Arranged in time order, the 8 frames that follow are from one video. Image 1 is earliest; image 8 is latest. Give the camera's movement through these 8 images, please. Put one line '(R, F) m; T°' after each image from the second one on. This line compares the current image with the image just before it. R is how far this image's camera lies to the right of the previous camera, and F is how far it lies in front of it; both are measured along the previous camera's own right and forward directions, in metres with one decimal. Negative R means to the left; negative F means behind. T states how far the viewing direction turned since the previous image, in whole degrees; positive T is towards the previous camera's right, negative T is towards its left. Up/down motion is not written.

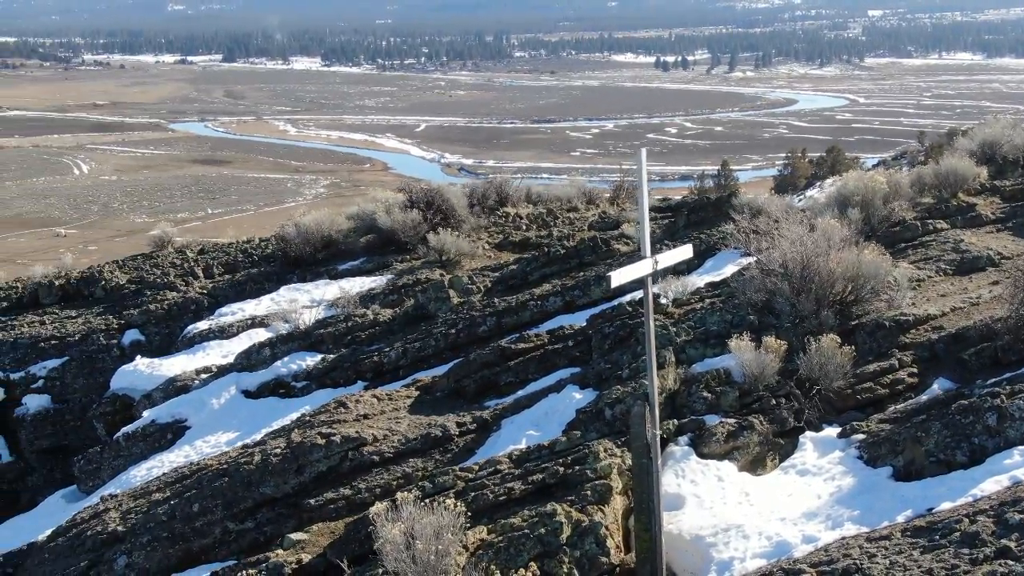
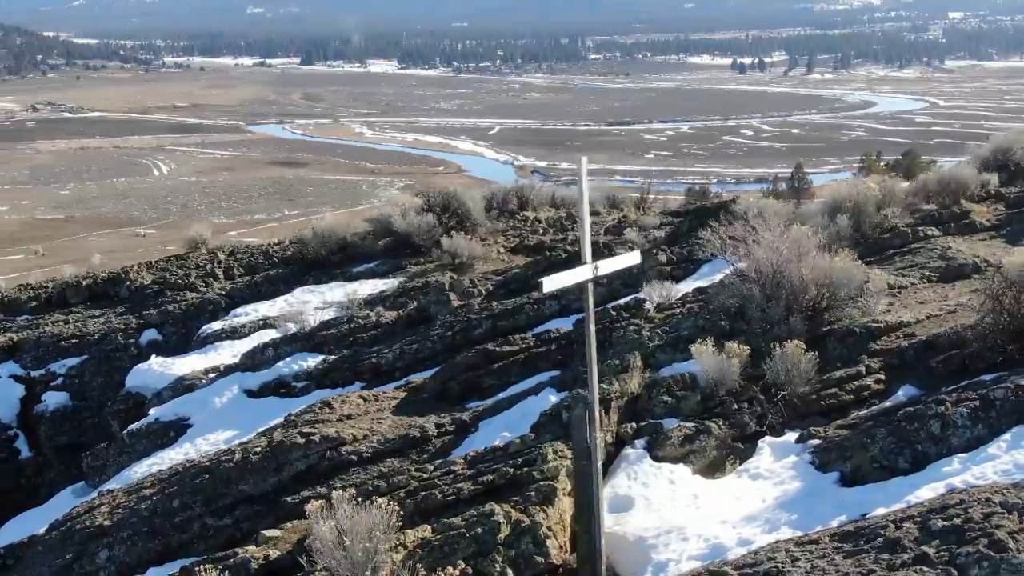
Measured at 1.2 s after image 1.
(+0.6, -0.1) m; -3°
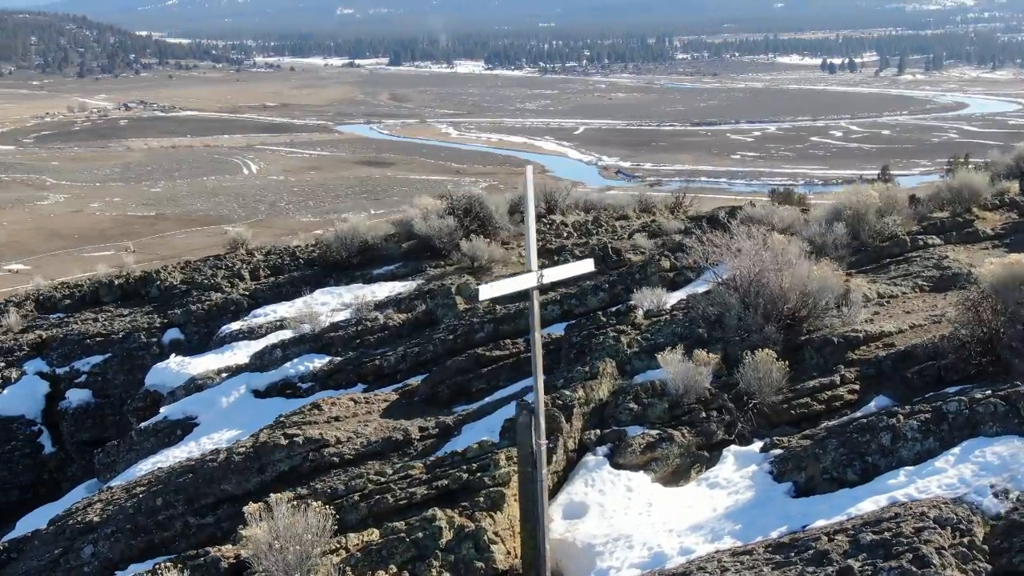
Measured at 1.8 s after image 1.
(+0.6, 0.0) m; -3°
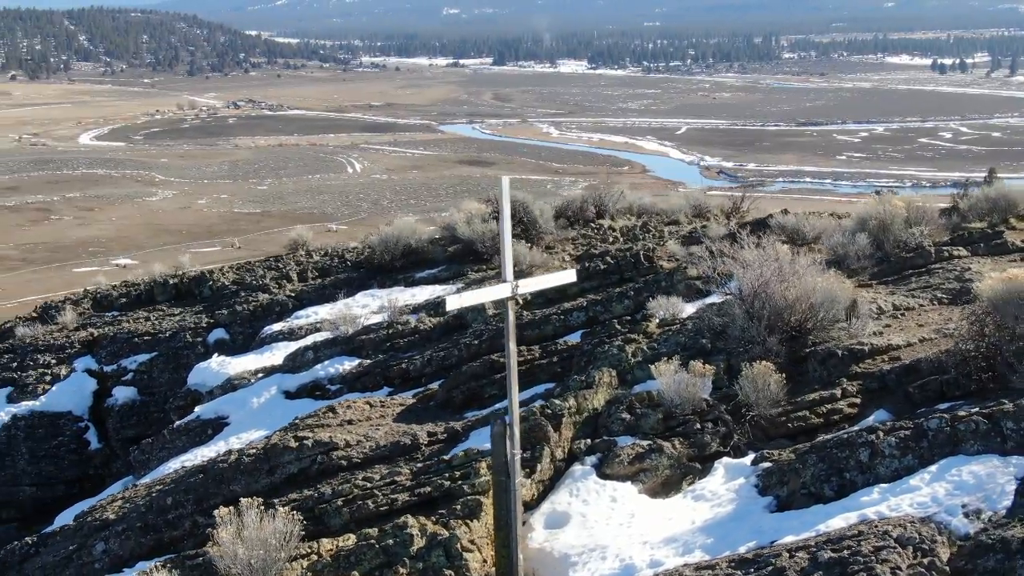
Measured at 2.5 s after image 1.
(+0.5, 0.0) m; -4°
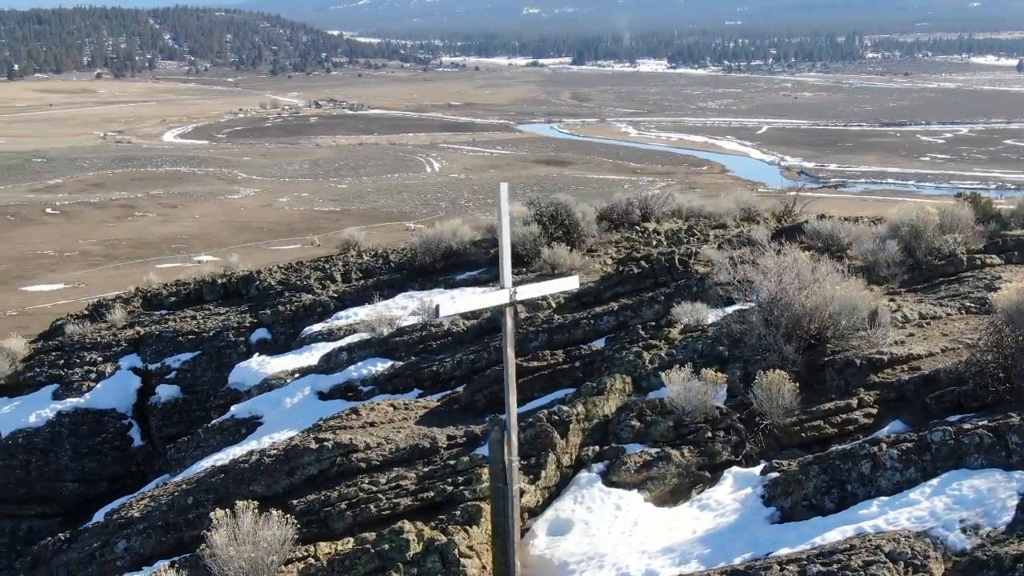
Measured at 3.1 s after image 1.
(+0.3, 0.0) m; -3°
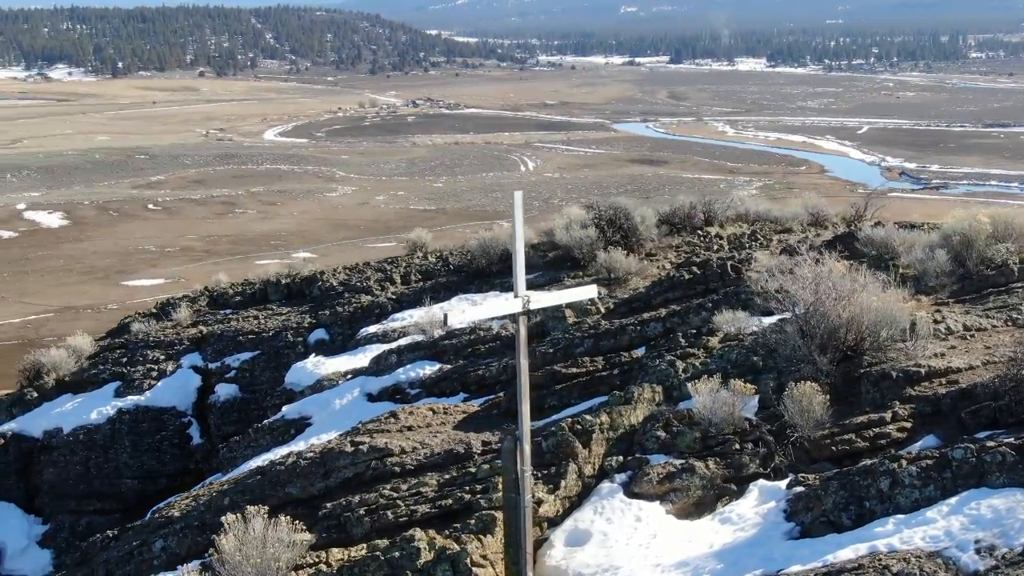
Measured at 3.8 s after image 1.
(+0.3, 0.0) m; -3°
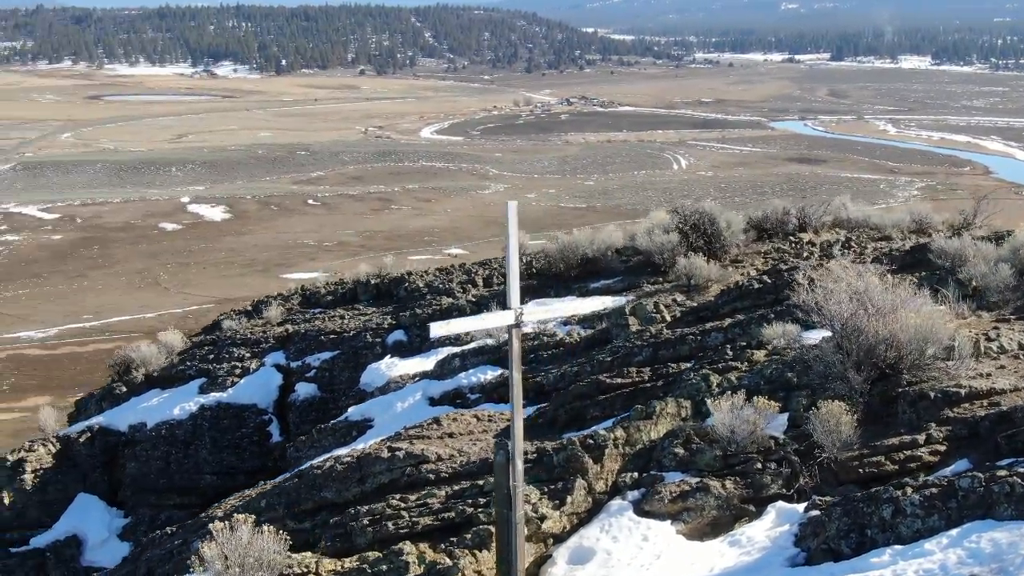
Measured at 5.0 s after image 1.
(+0.7, +0.2) m; -6°
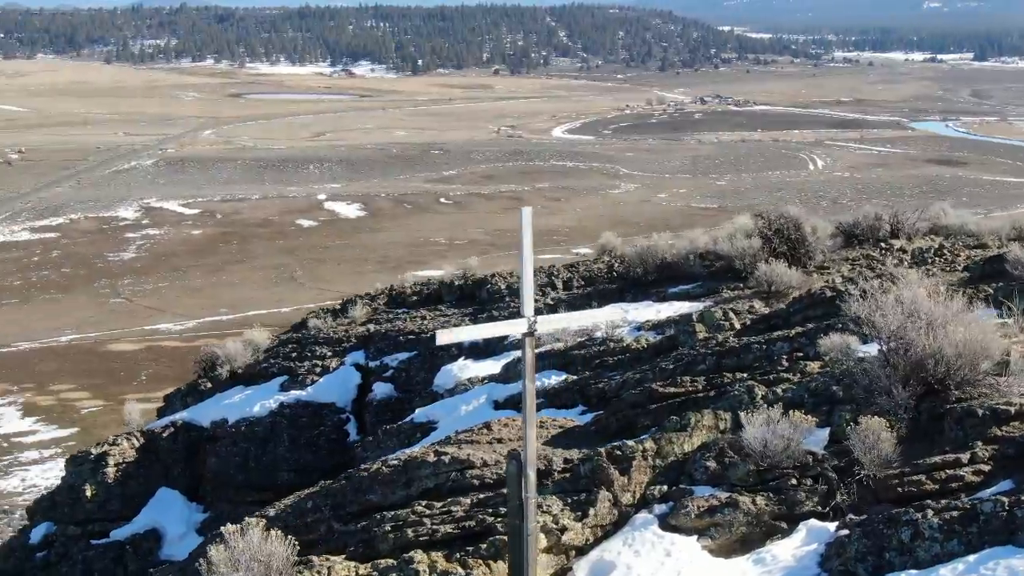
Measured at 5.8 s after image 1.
(+0.5, +0.1) m; -5°
